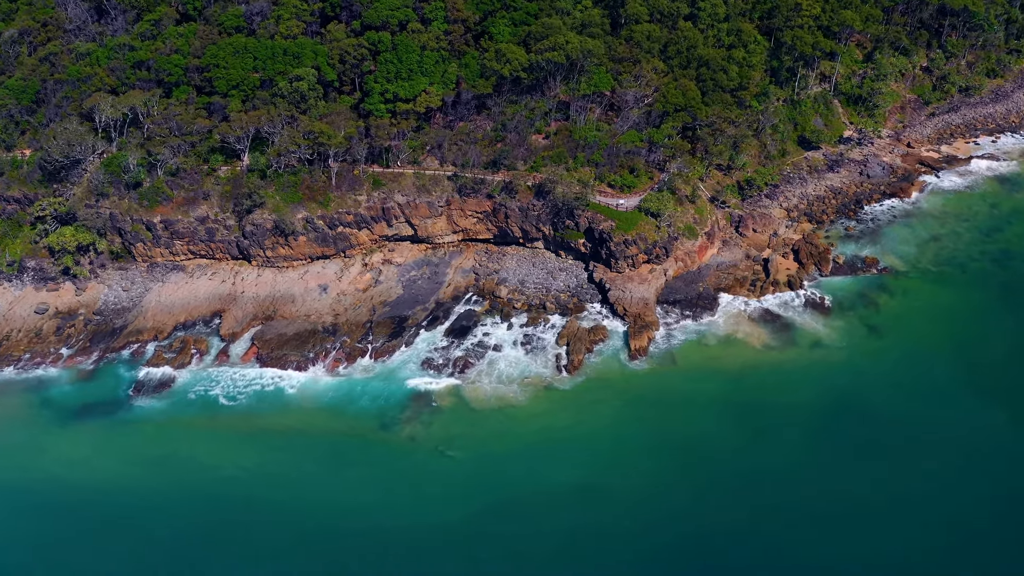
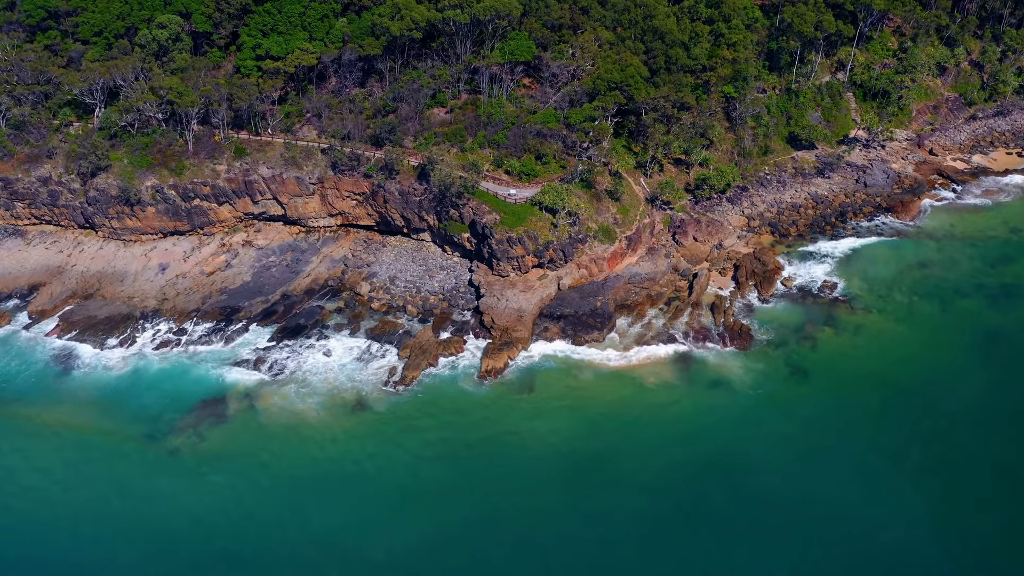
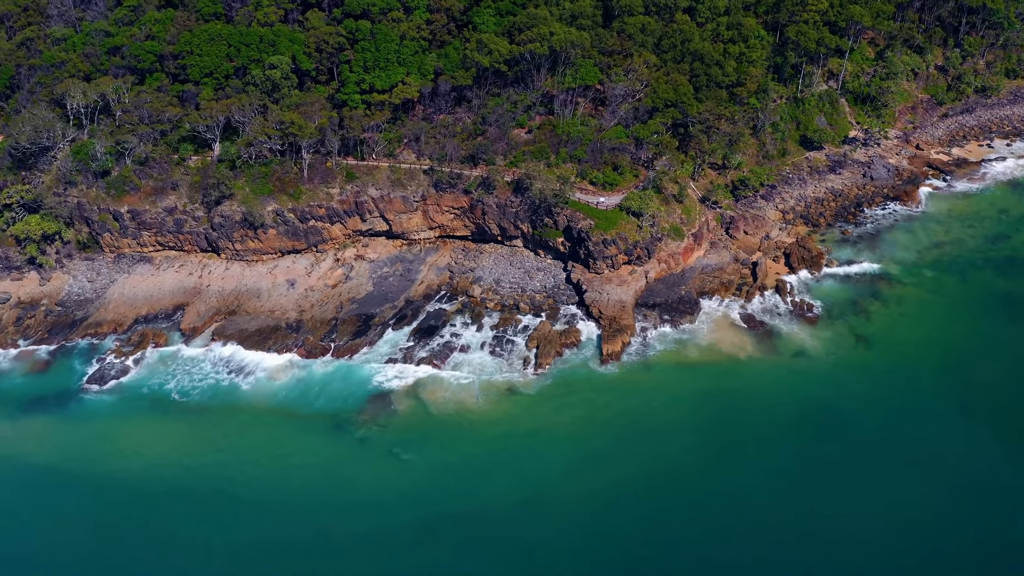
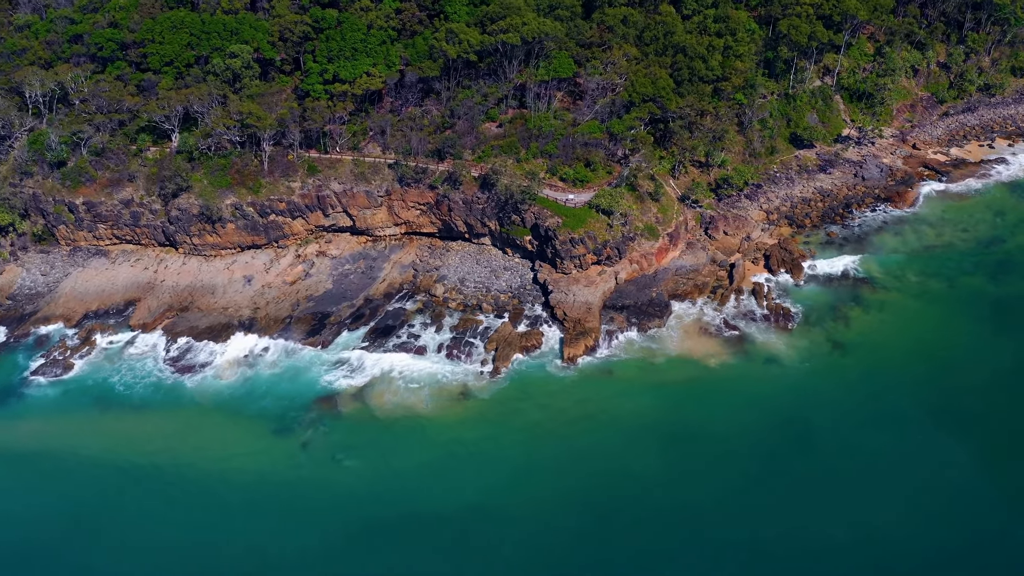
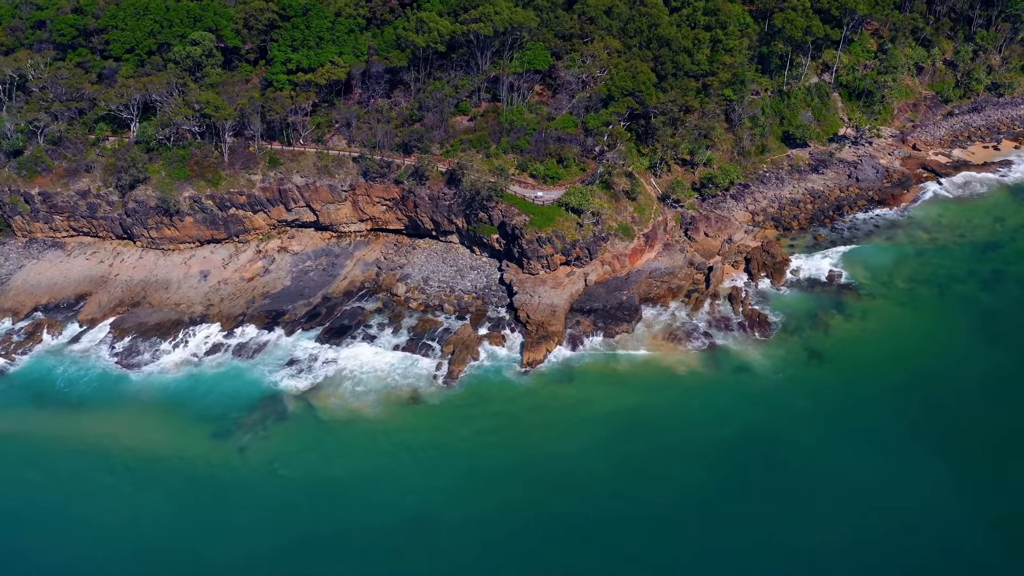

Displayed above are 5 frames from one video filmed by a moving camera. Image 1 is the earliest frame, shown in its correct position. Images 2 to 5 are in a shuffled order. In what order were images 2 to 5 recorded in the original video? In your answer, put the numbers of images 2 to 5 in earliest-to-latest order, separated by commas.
3, 4, 5, 2
